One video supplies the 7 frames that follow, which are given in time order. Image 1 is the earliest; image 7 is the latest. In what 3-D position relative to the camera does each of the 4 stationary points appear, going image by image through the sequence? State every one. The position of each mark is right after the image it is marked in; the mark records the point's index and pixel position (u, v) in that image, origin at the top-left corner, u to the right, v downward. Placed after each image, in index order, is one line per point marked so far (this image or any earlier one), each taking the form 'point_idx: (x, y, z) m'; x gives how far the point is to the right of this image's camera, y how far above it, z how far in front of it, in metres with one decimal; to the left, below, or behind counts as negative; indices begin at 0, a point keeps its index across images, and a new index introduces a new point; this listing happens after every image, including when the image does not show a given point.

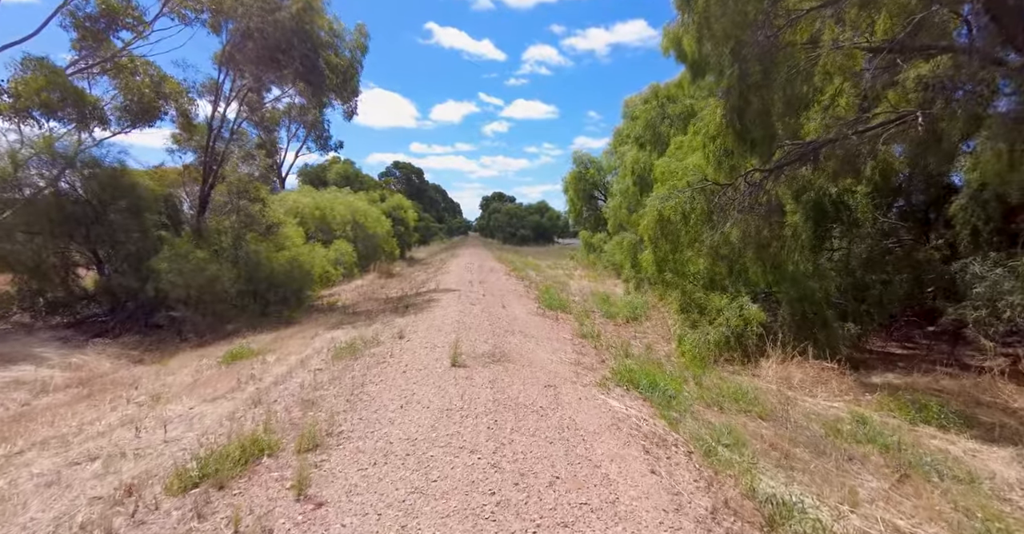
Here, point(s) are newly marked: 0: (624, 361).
0: (+1.8, -1.6, +8.2) m
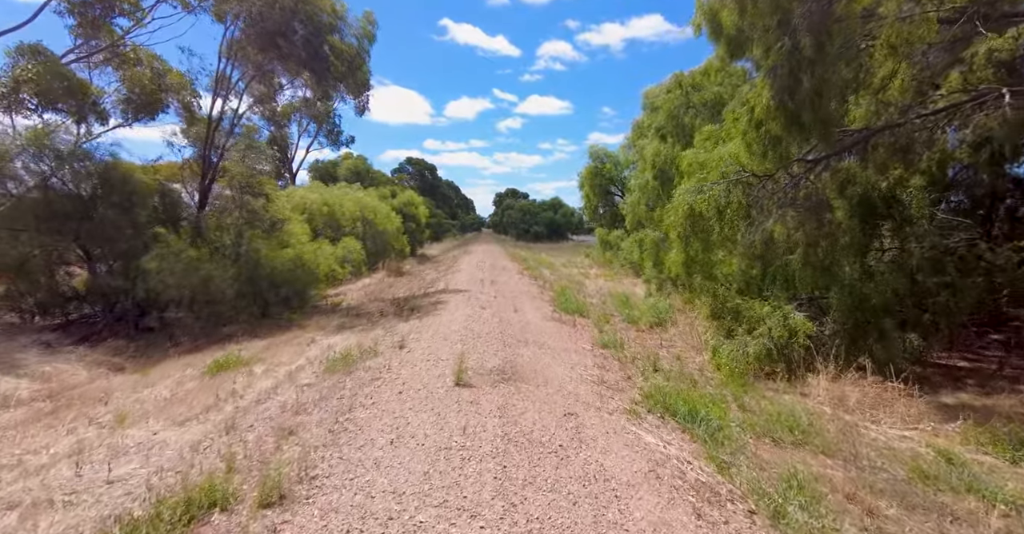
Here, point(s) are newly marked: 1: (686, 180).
0: (+2.0, -1.6, +7.1) m
1: (+5.0, +2.5, +14.7) m
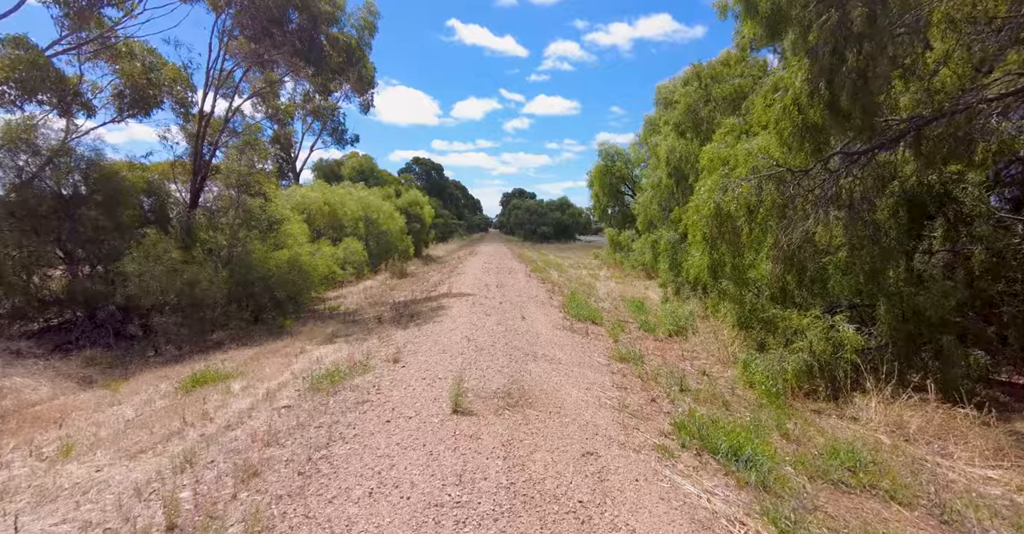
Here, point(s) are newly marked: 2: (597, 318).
0: (+2.1, -1.7, +6.2) m
1: (+5.2, +2.4, +13.7) m
2: (+2.0, -1.2, +11.9) m
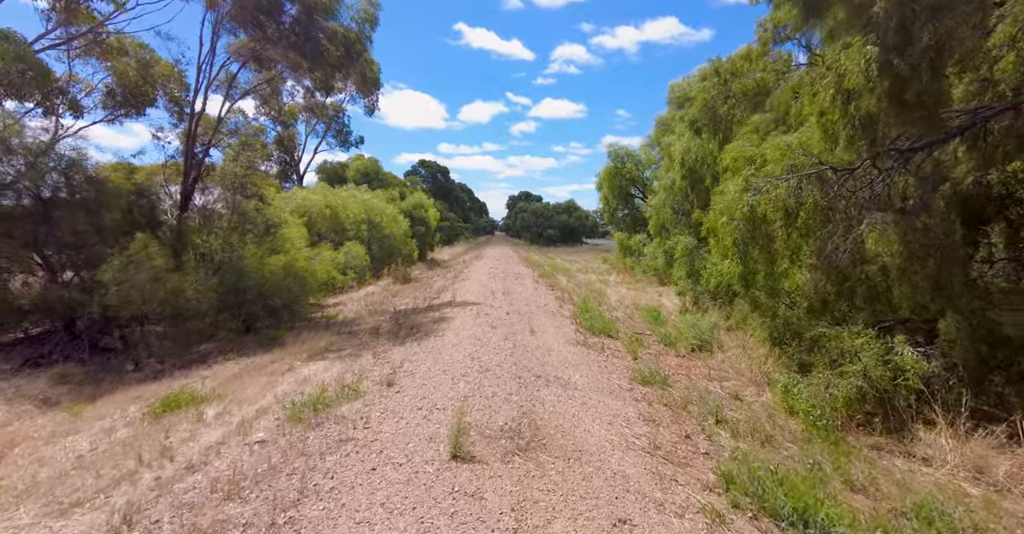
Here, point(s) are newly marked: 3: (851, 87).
0: (+2.2, -1.8, +5.2) m
1: (+5.4, +2.2, +12.7) m
2: (+2.2, -1.4, +11.0) m
3: (+4.1, +2.1, +6.1) m
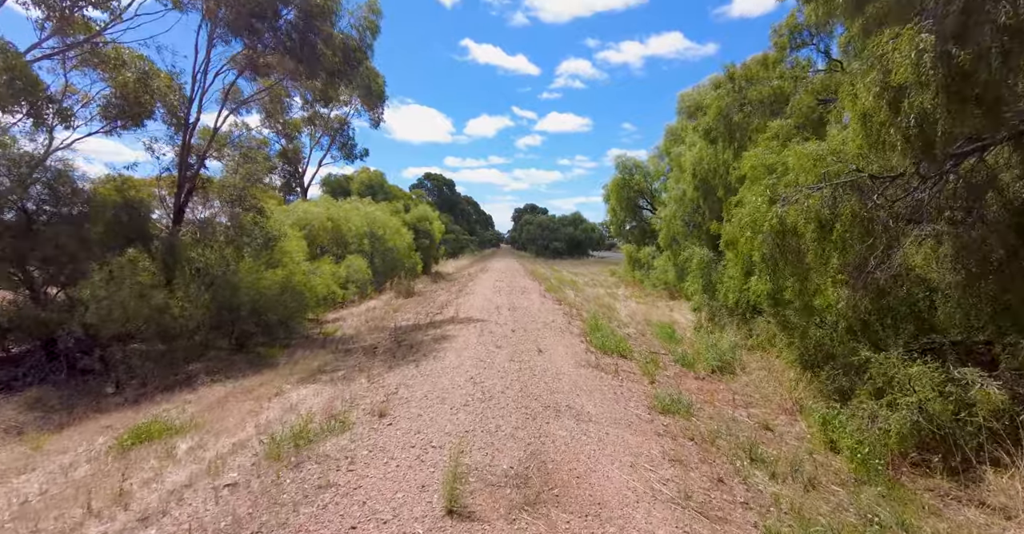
0: (+2.2, -2.0, +4.5) m
1: (+5.6, +1.8, +12.0) m
2: (+2.3, -1.7, +10.2) m
3: (+4.1, +2.0, +5.4) m
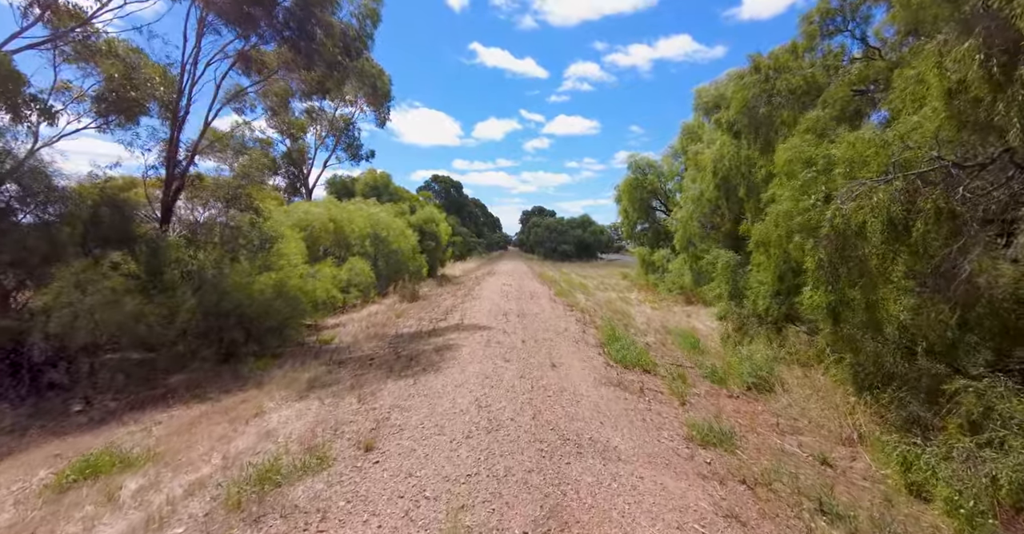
0: (+2.3, -2.0, +3.4) m
1: (+5.8, +1.7, +10.9) m
2: (+2.5, -1.8, +9.2) m
3: (+4.2, +1.9, +4.3) m
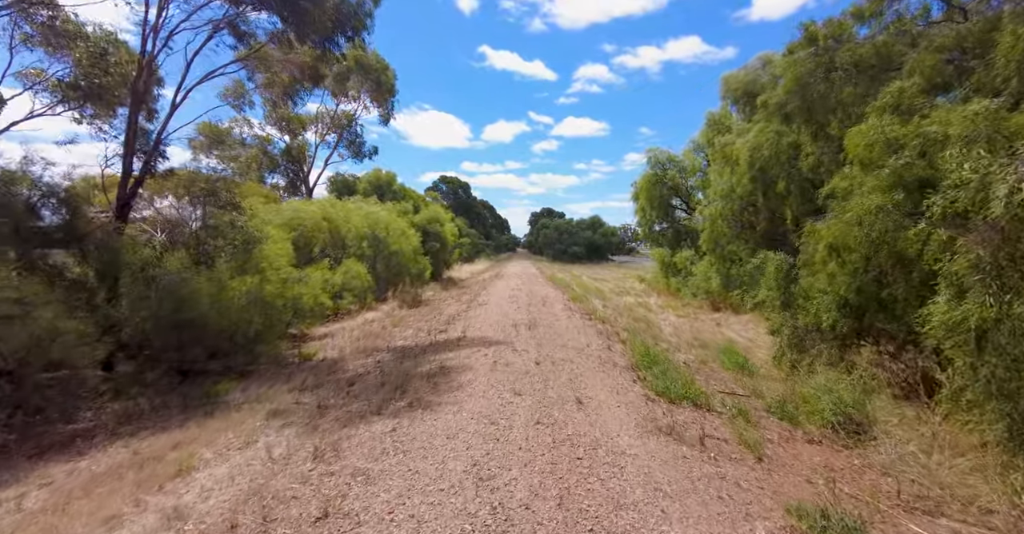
0: (+2.4, -2.1, +1.4) m
1: (+6.0, +1.7, +8.8) m
2: (+2.6, -1.8, +7.1) m
3: (+4.3, +1.9, +2.3) m
